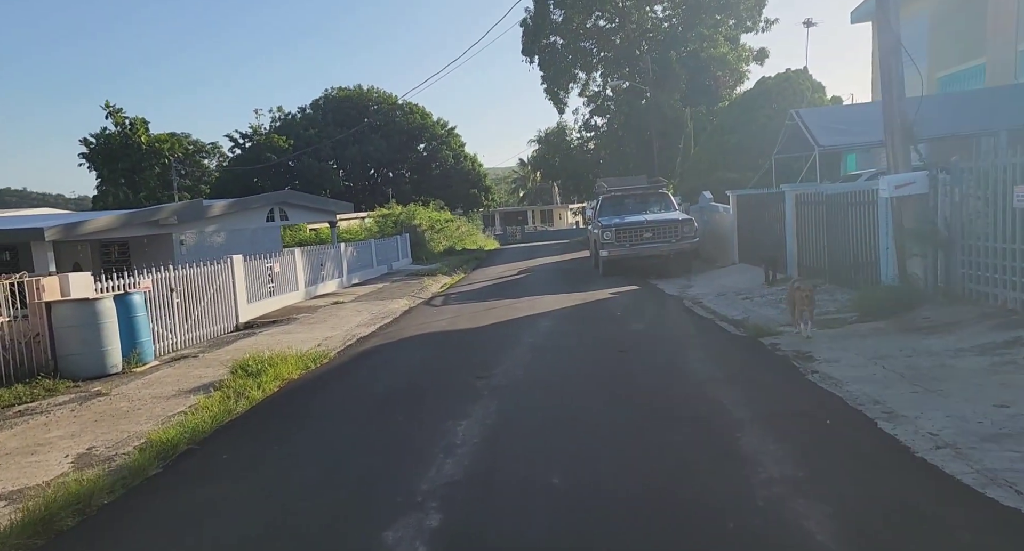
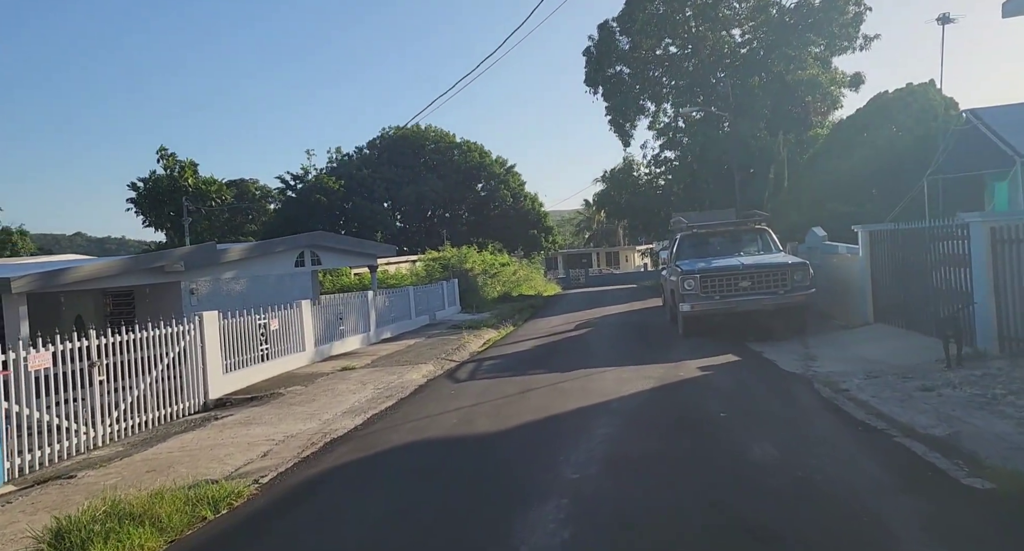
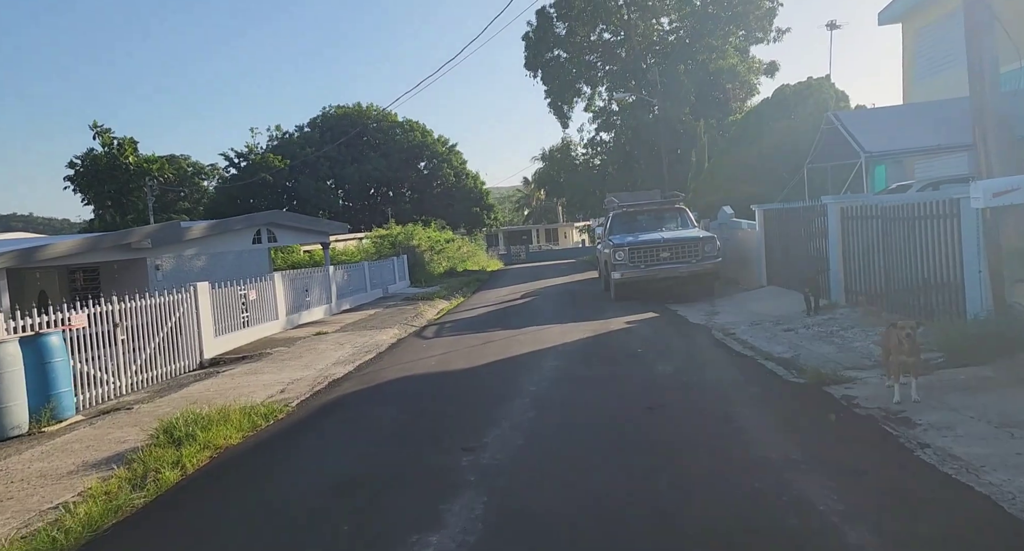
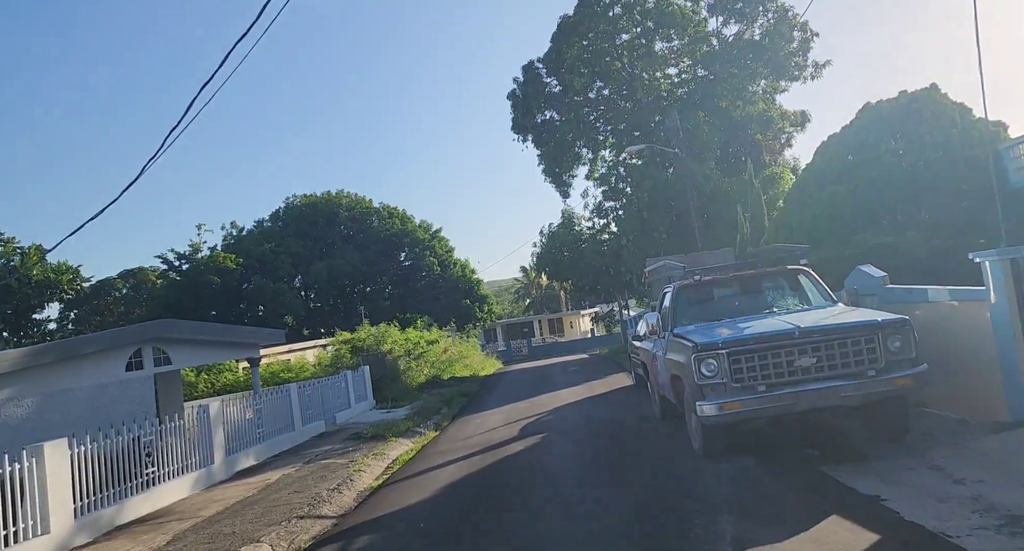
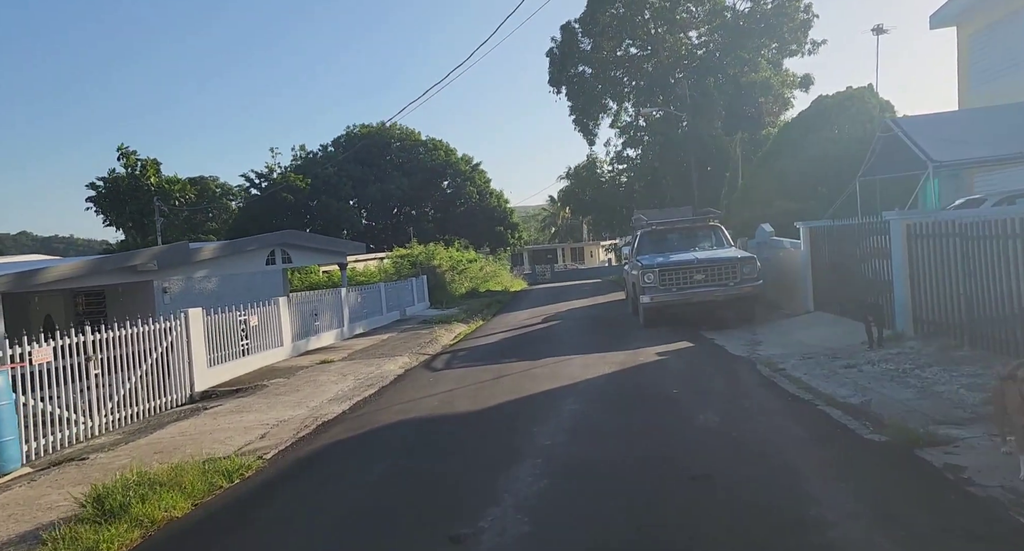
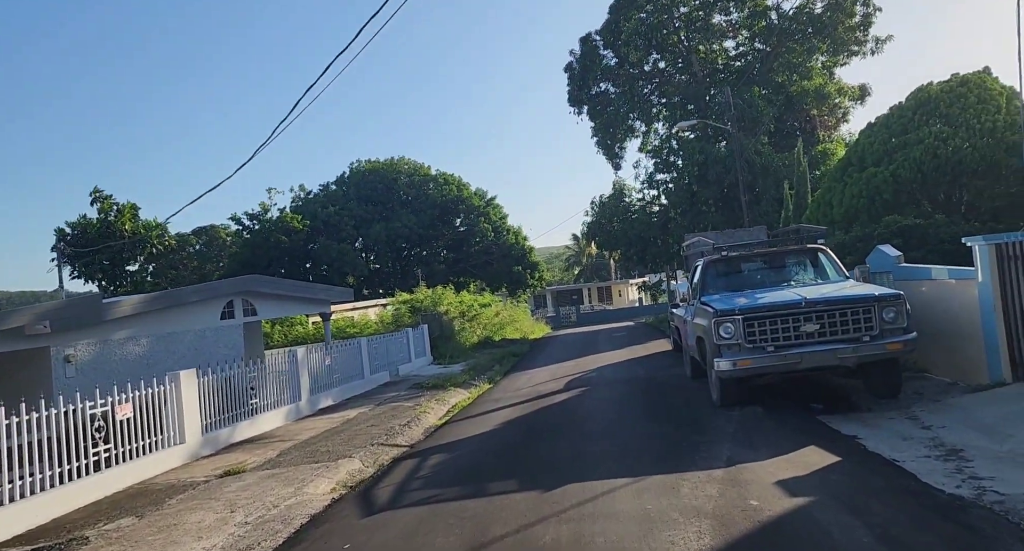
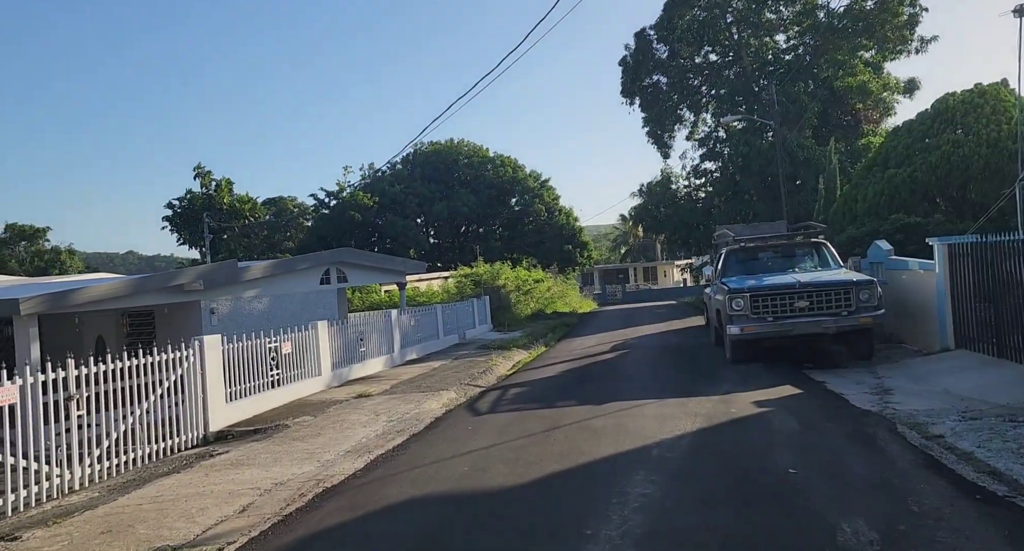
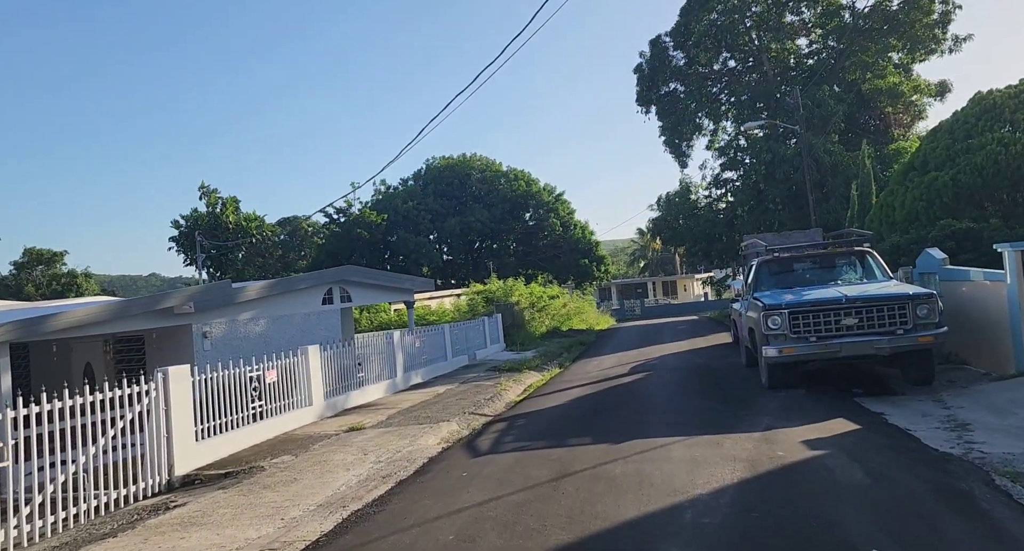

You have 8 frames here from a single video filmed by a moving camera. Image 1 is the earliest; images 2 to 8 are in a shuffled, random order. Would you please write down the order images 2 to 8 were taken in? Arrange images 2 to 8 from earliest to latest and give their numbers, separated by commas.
3, 5, 2, 7, 8, 6, 4
